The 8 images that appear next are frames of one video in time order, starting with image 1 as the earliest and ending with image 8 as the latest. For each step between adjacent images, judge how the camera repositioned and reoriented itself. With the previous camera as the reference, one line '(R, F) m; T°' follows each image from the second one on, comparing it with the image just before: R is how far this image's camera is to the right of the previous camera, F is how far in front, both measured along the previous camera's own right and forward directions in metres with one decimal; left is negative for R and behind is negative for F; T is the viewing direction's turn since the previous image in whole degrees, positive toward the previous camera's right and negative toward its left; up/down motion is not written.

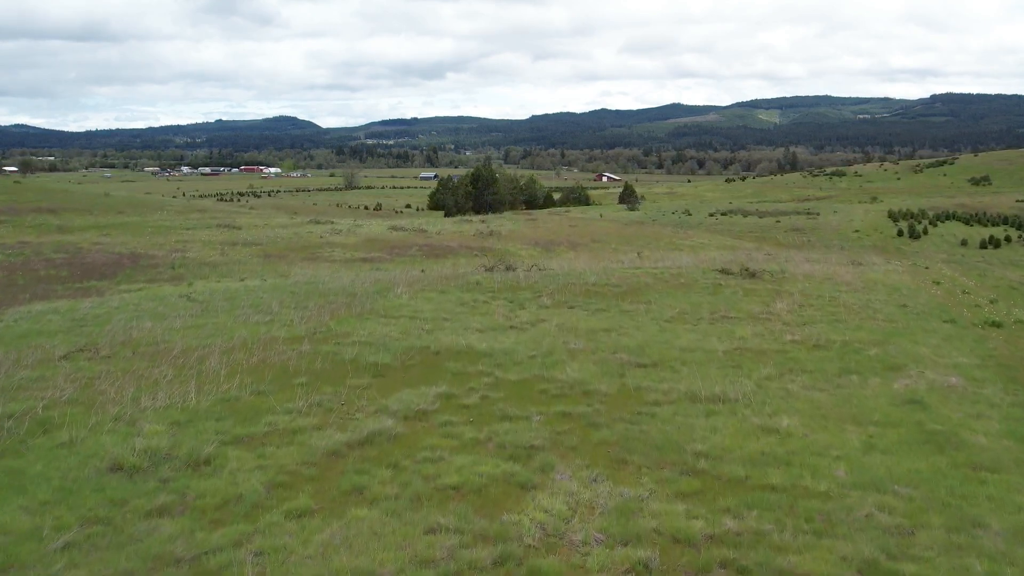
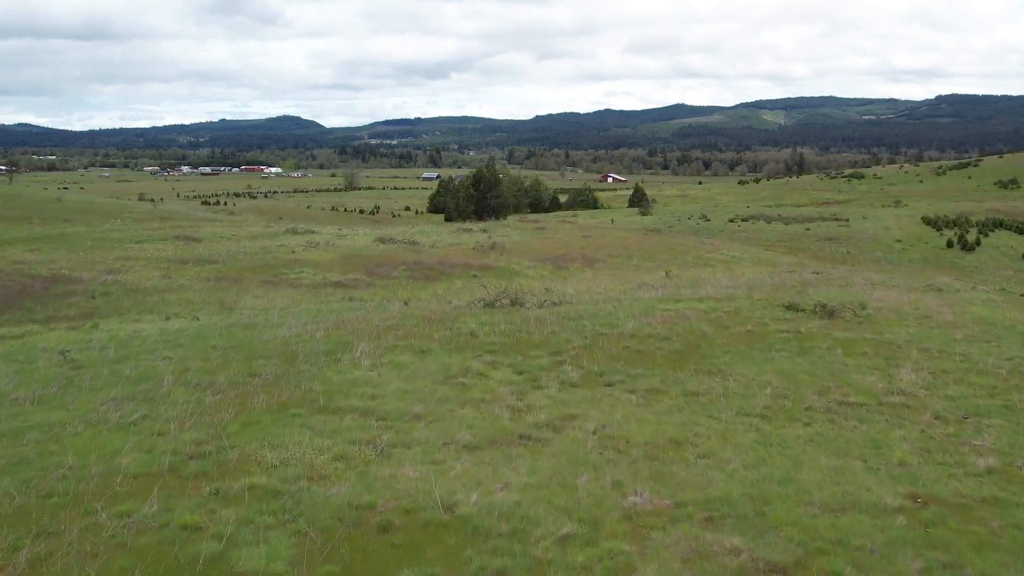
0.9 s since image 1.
(-0.1, +6.7) m; 0°
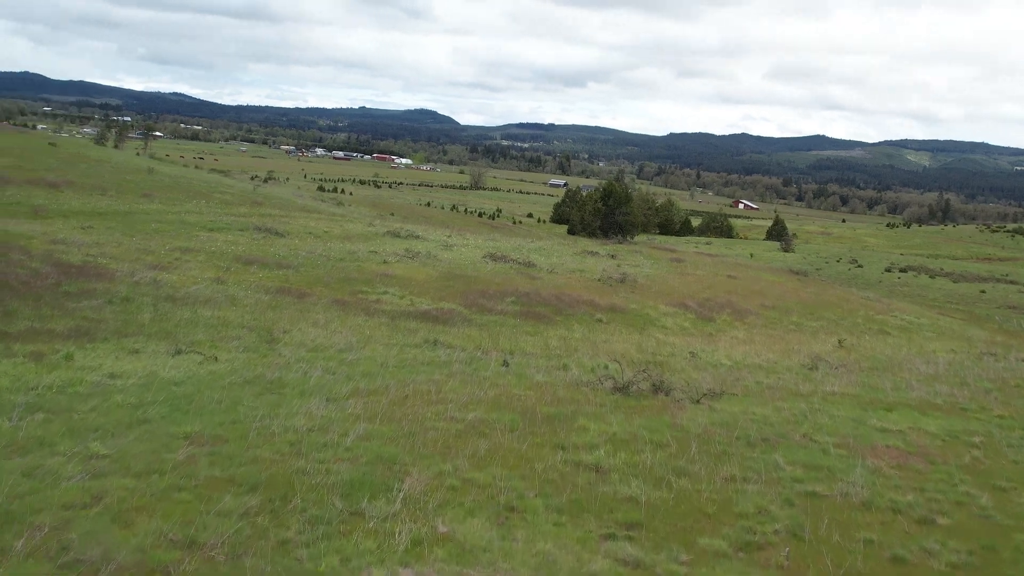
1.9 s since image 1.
(-0.6, +6.8) m; -7°
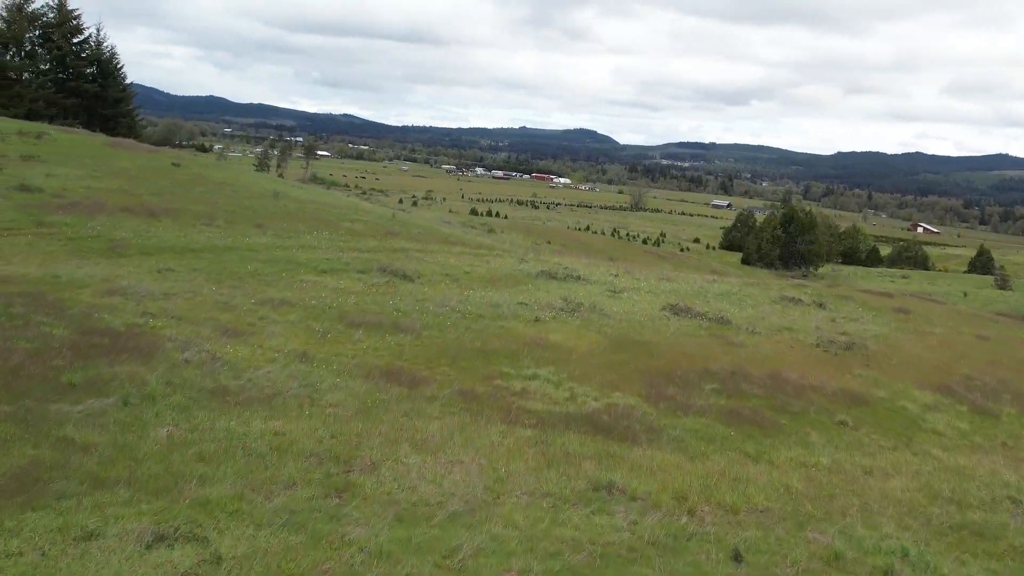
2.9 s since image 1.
(-0.9, +7.5) m; -9°
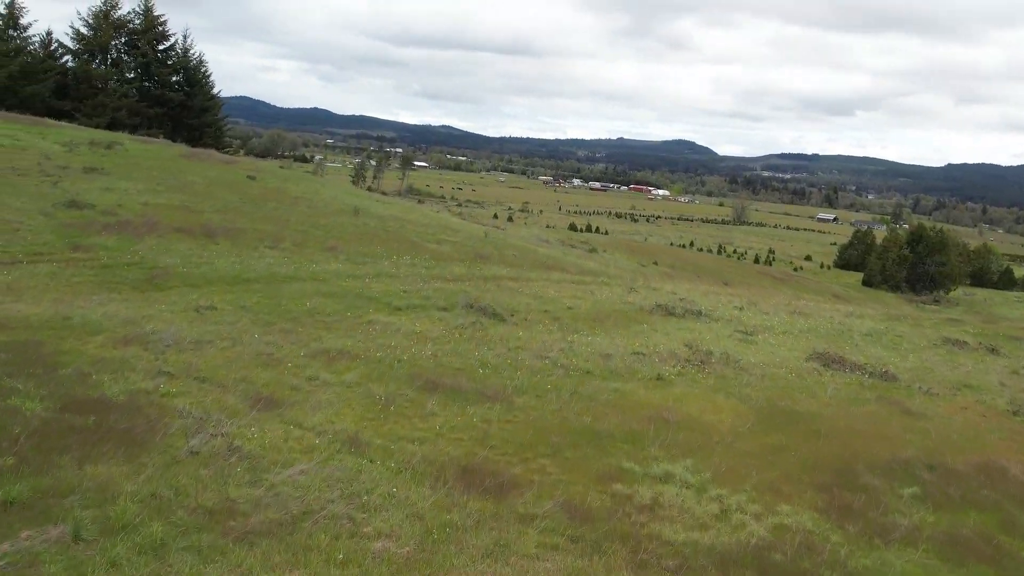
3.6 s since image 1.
(-0.4, +4.7) m; -5°
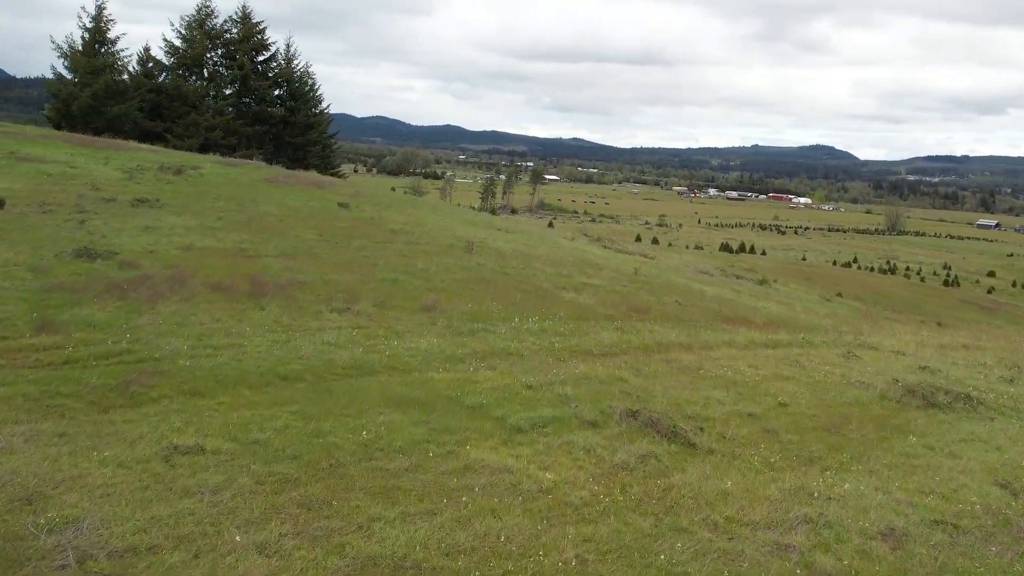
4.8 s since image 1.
(-0.8, +8.5) m; -8°
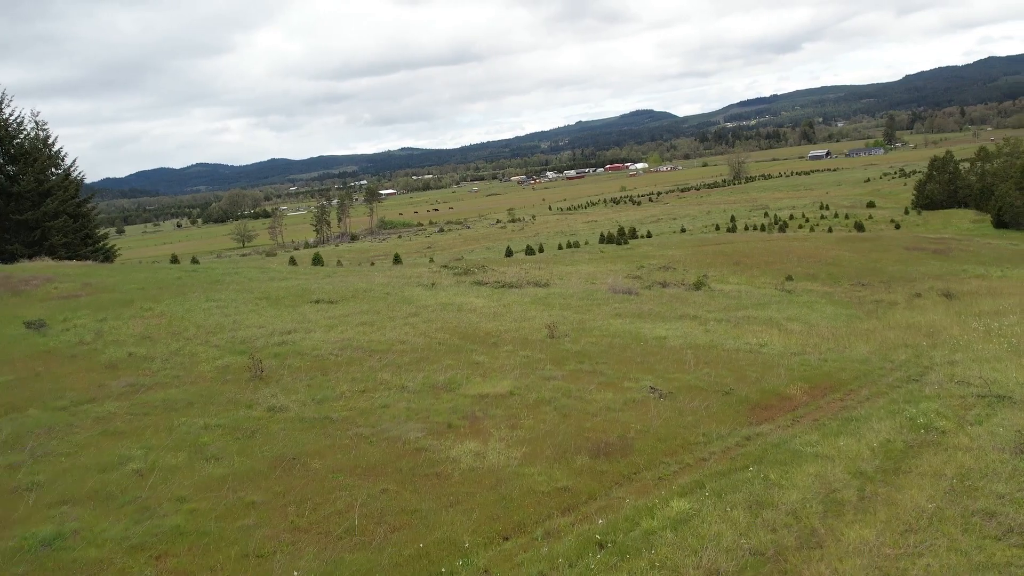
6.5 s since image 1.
(+0.7, +12.3) m; +8°
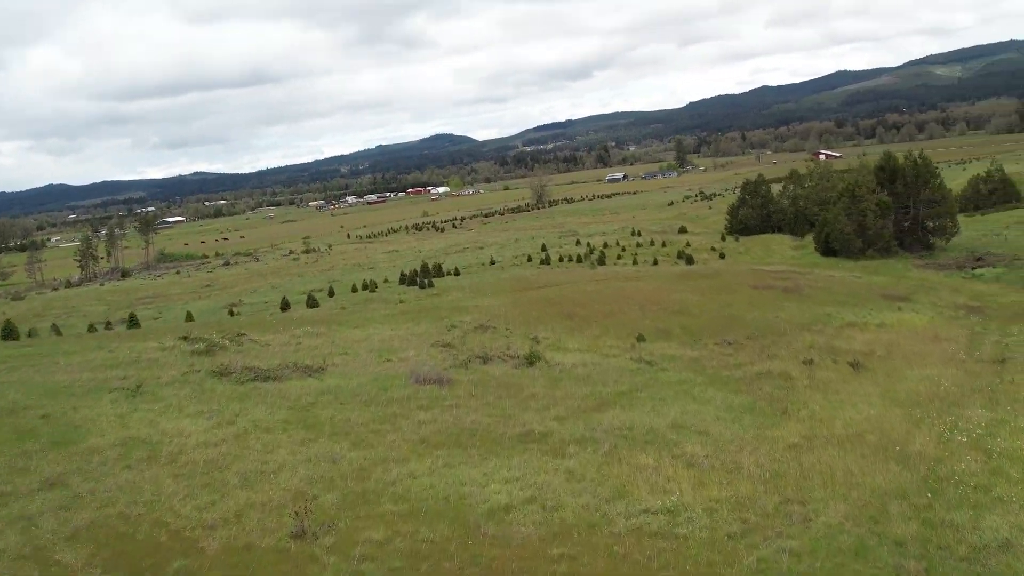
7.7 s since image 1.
(+0.9, +8.4) m; +11°
